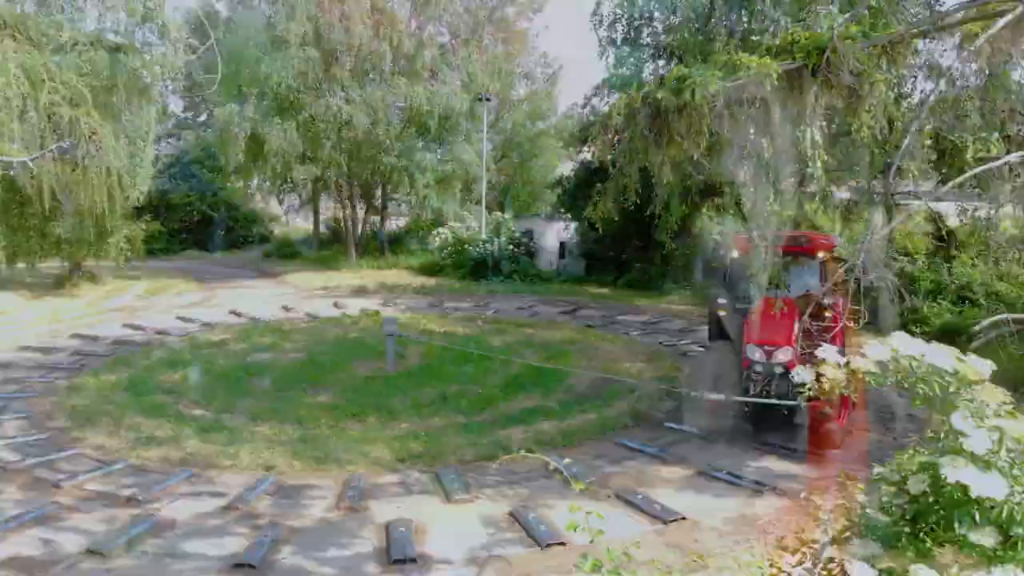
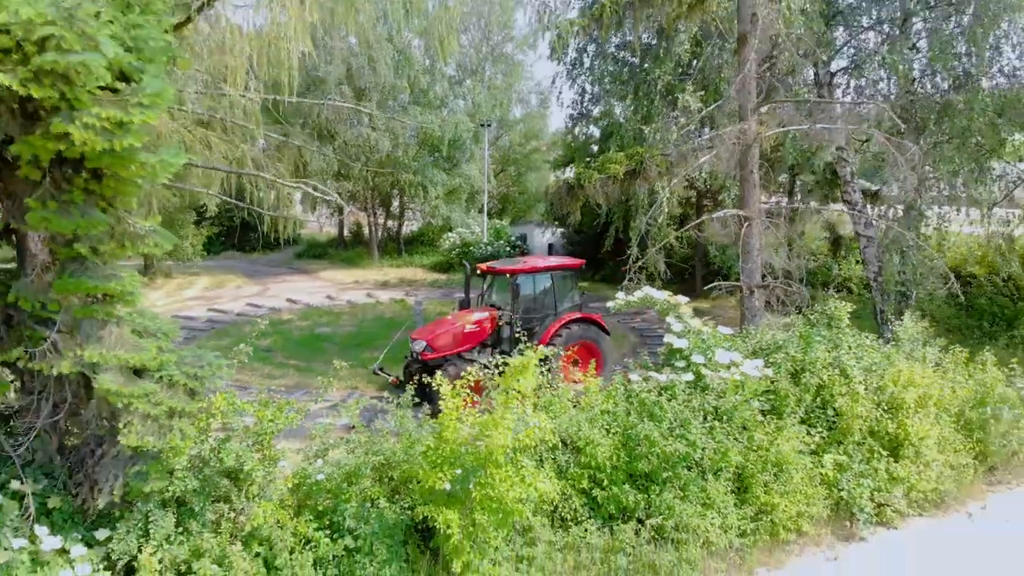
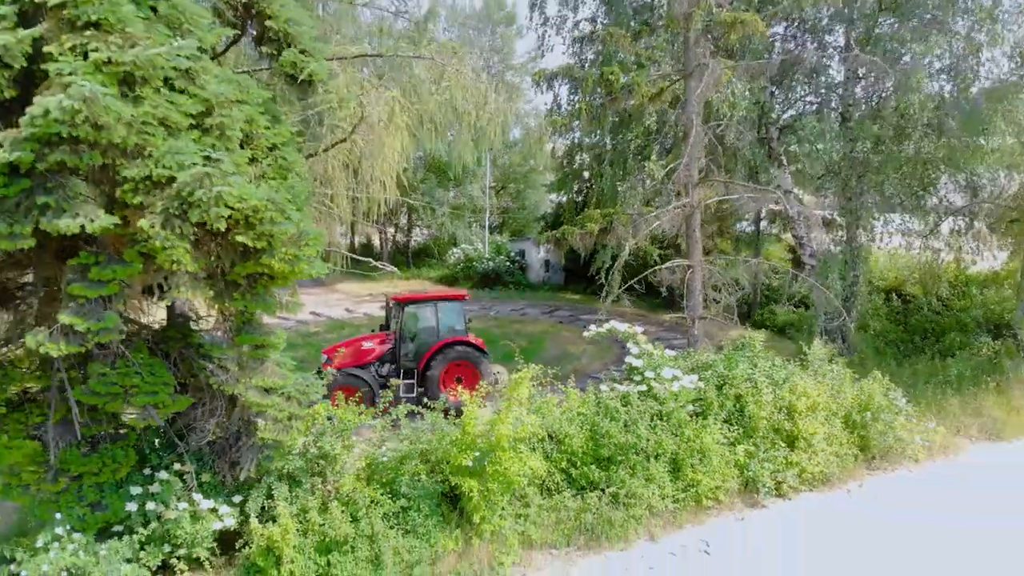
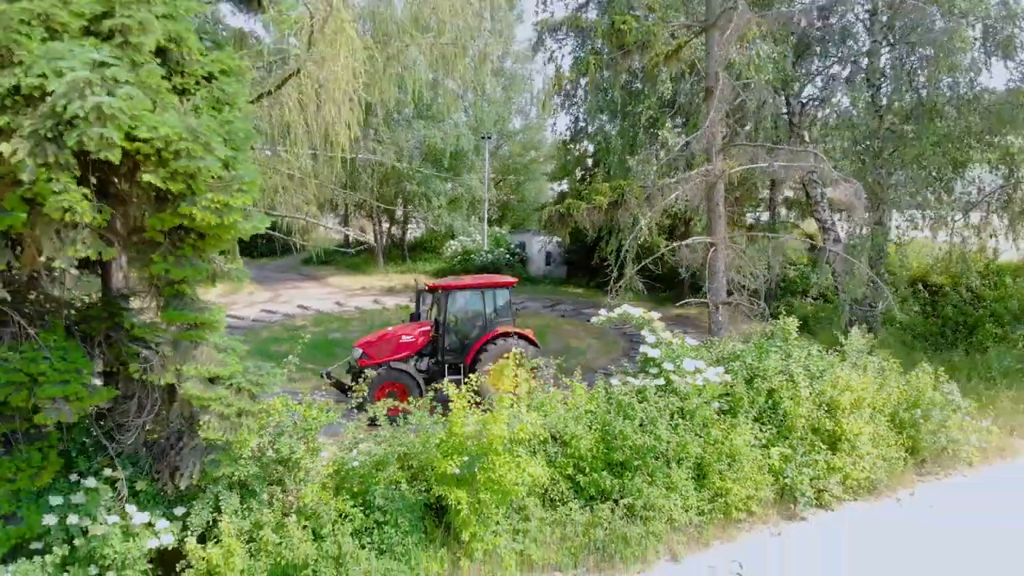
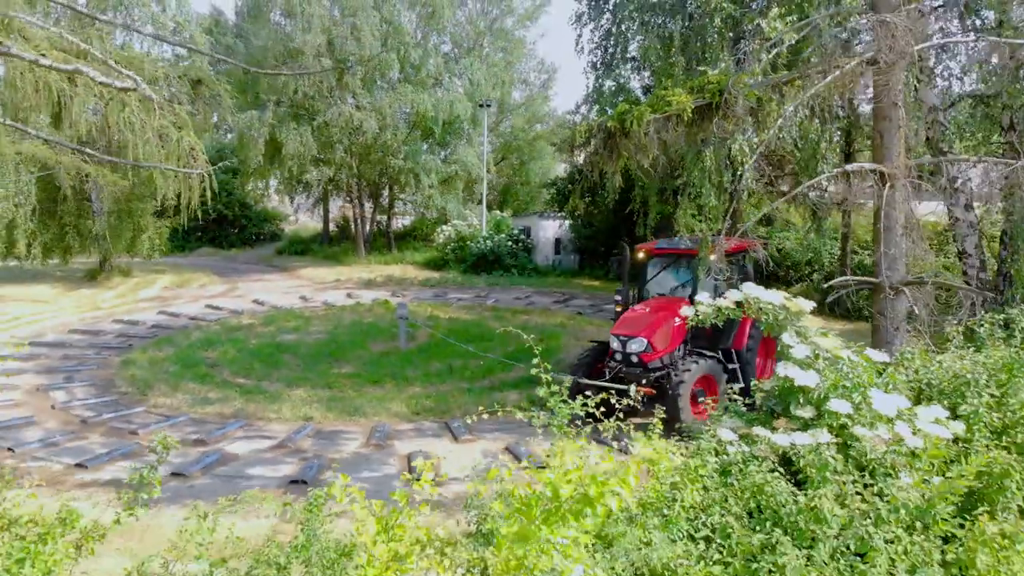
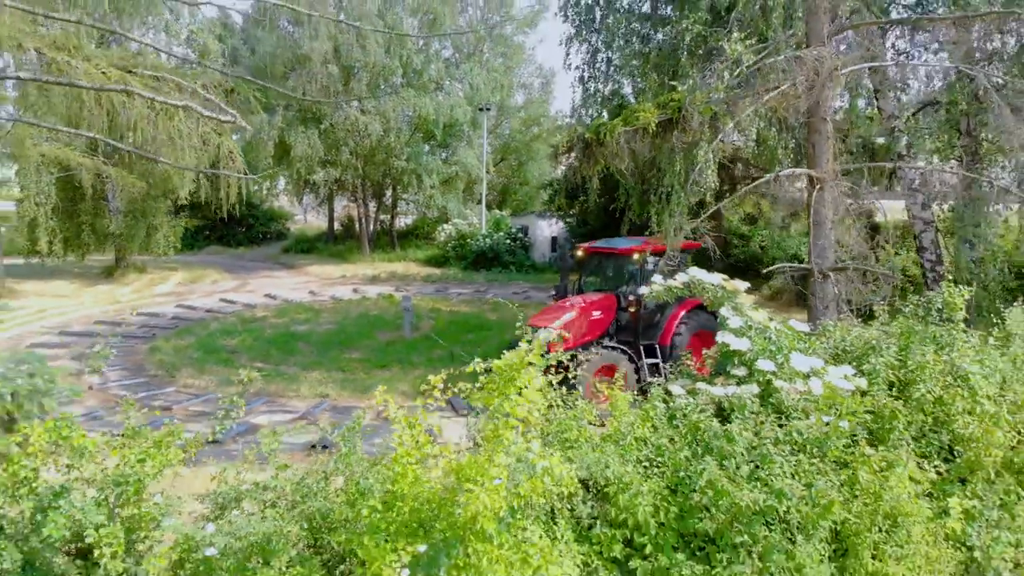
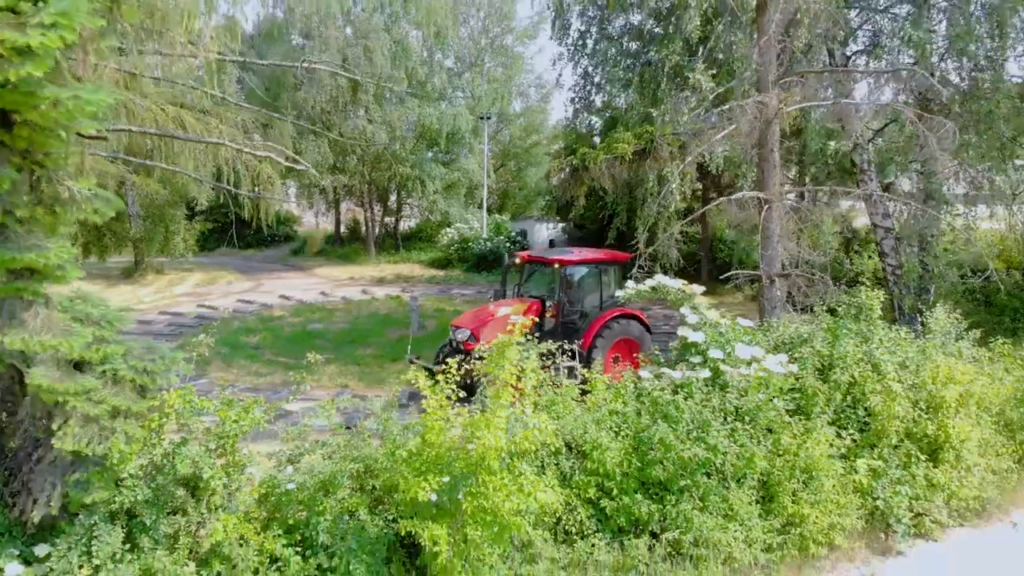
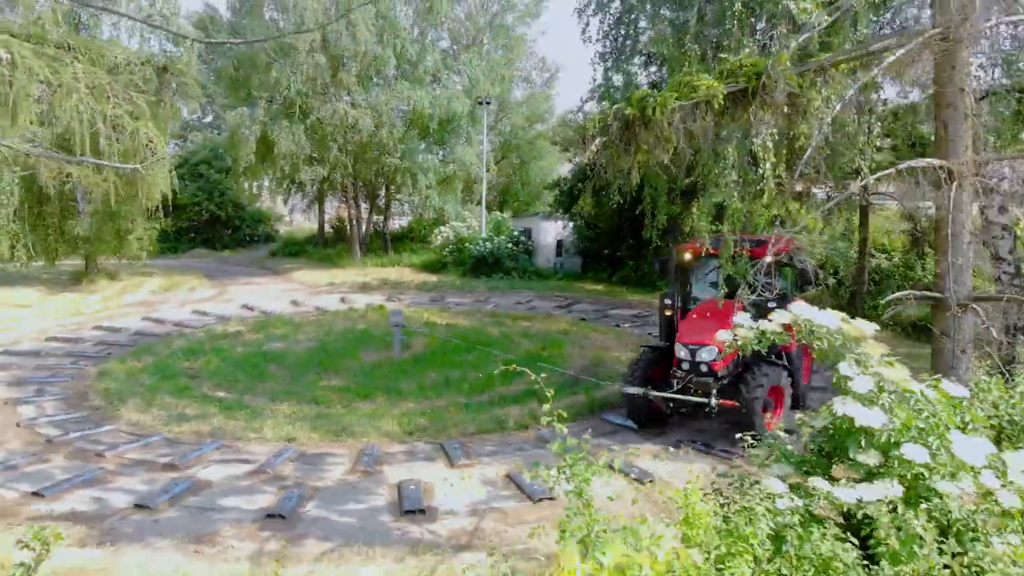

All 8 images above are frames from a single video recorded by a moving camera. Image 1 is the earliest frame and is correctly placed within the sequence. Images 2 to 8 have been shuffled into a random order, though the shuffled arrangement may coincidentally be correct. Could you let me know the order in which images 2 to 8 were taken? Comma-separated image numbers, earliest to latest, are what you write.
8, 5, 6, 7, 2, 4, 3
